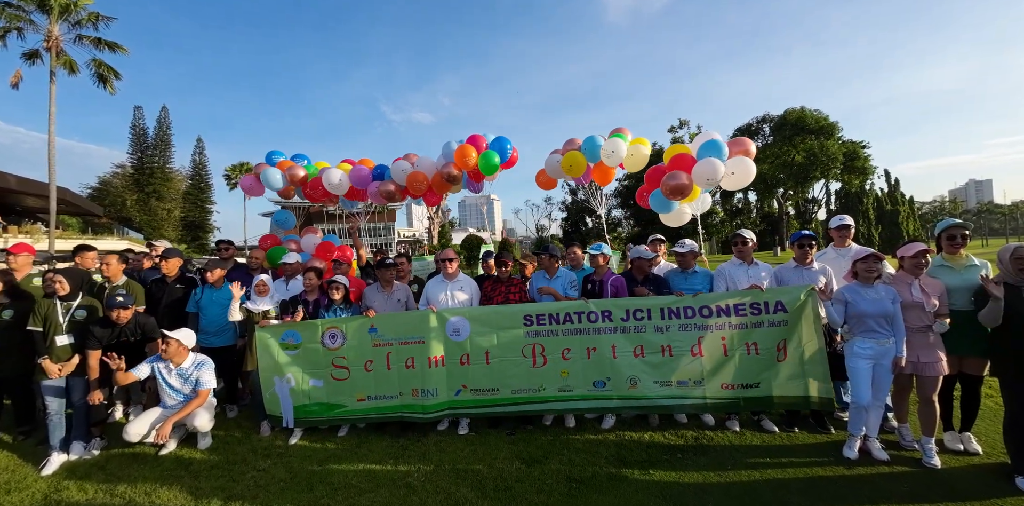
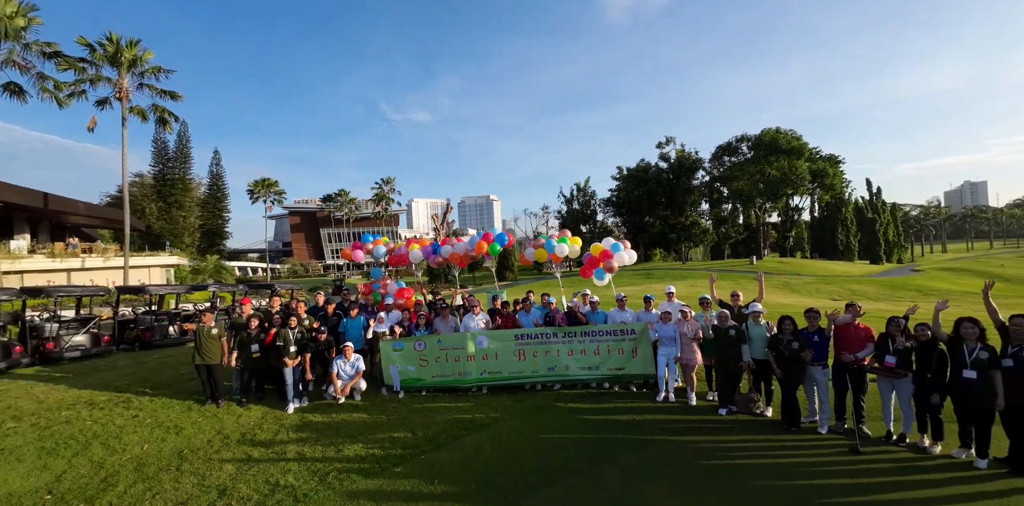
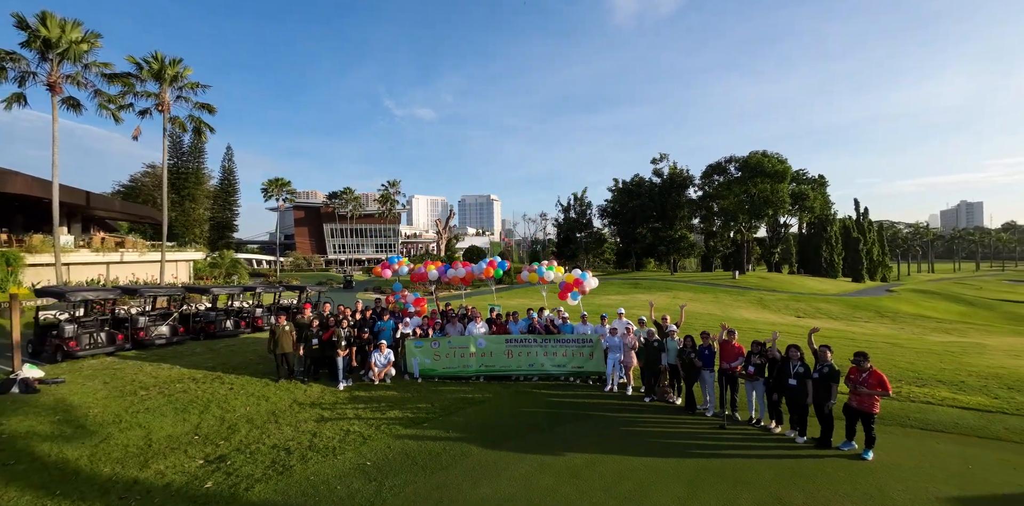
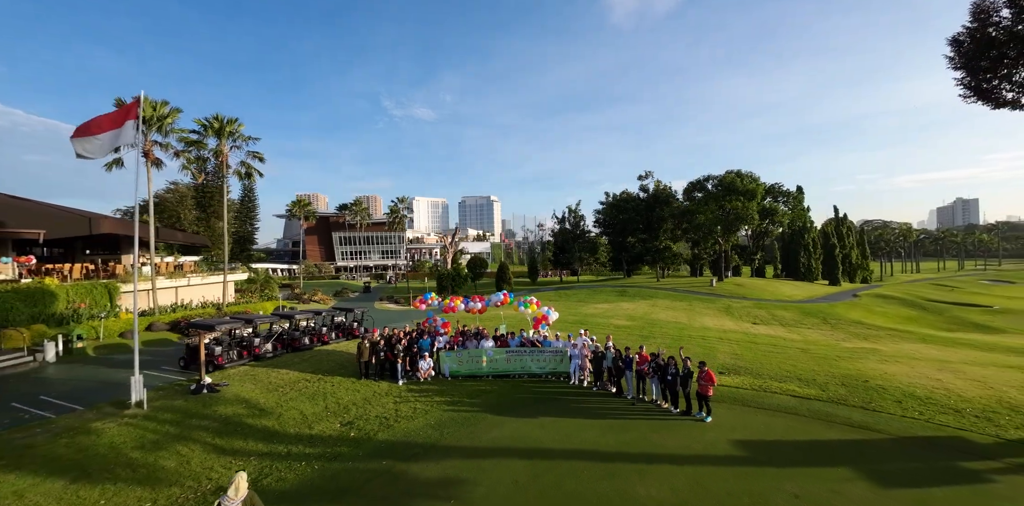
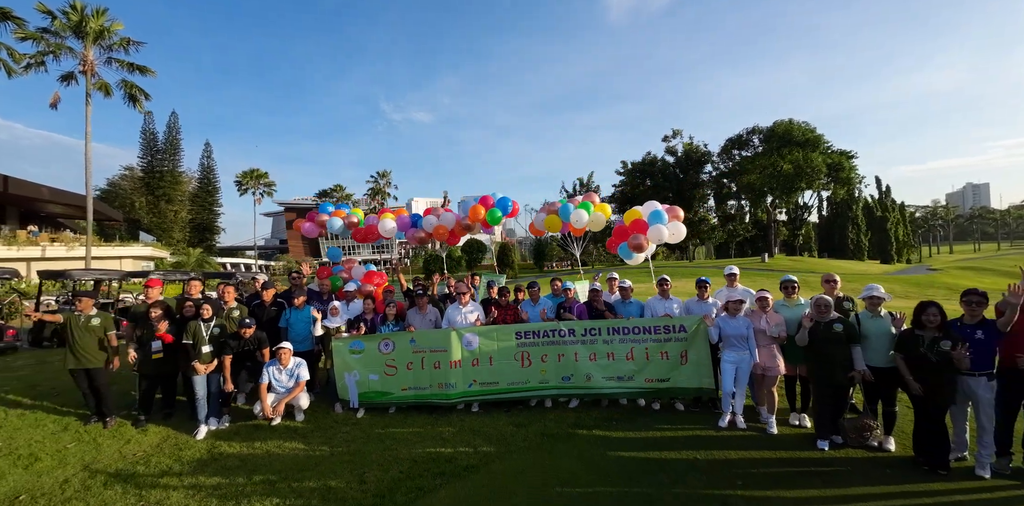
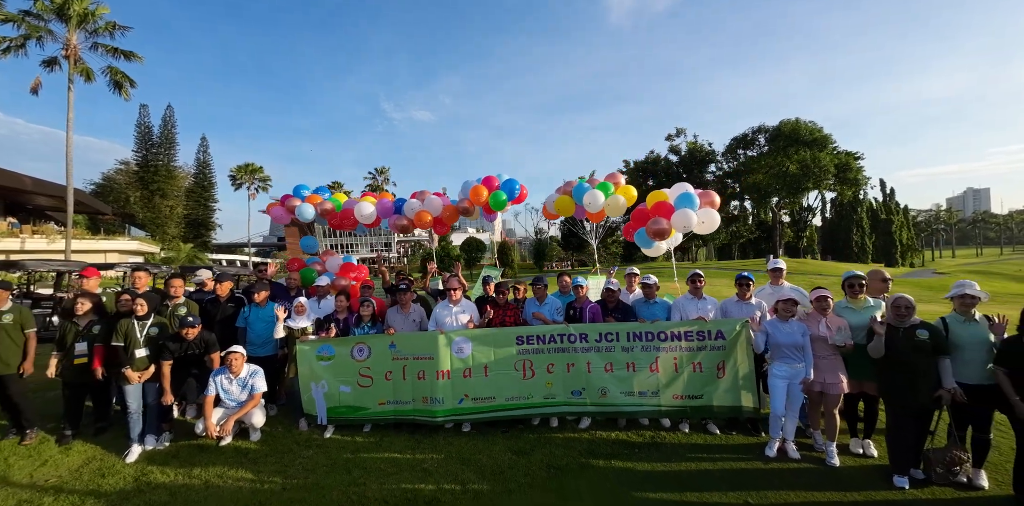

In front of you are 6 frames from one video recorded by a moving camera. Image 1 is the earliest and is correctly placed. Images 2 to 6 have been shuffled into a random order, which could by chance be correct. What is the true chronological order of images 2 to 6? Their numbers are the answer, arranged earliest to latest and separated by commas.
6, 5, 2, 3, 4
